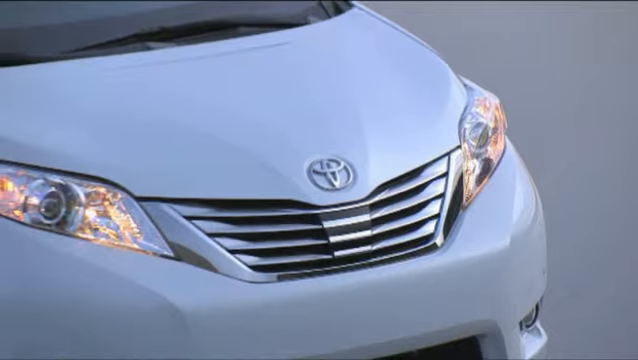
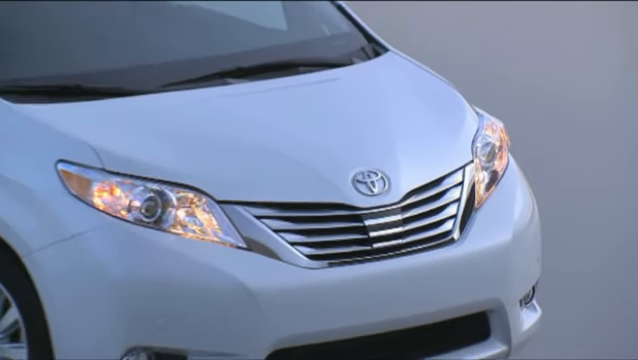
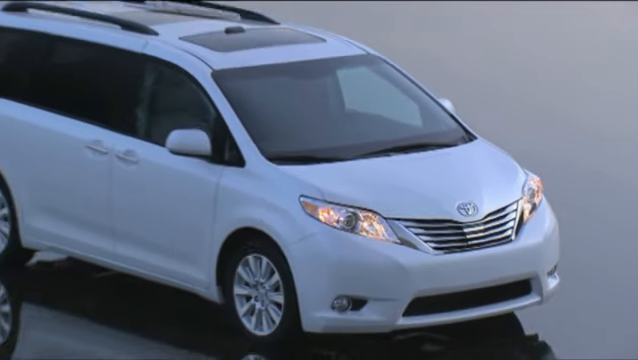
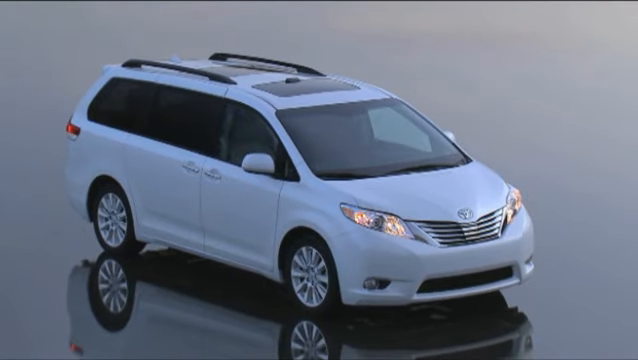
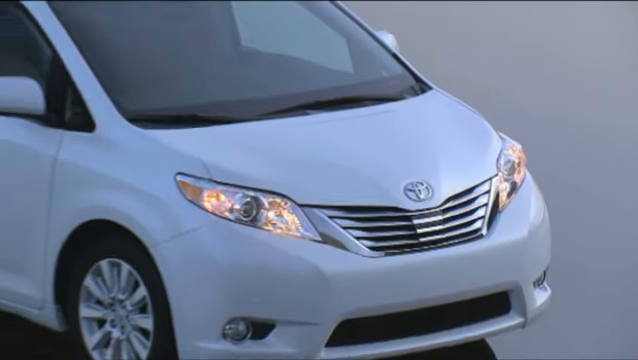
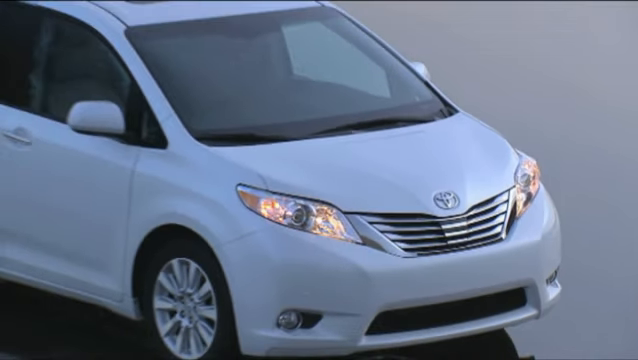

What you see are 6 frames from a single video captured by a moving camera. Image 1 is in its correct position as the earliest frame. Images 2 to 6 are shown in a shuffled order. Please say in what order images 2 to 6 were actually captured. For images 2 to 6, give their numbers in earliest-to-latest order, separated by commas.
2, 5, 6, 3, 4
